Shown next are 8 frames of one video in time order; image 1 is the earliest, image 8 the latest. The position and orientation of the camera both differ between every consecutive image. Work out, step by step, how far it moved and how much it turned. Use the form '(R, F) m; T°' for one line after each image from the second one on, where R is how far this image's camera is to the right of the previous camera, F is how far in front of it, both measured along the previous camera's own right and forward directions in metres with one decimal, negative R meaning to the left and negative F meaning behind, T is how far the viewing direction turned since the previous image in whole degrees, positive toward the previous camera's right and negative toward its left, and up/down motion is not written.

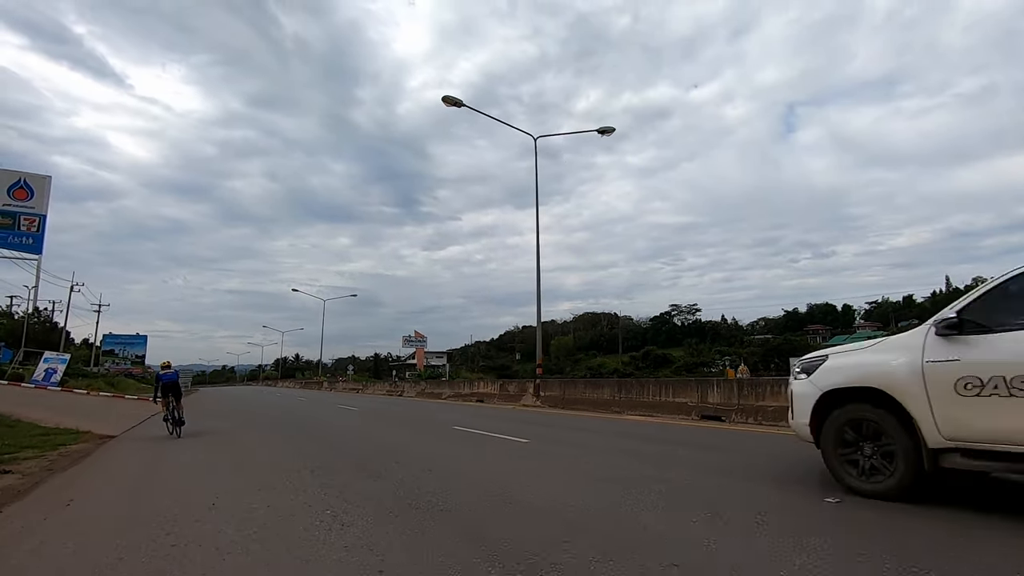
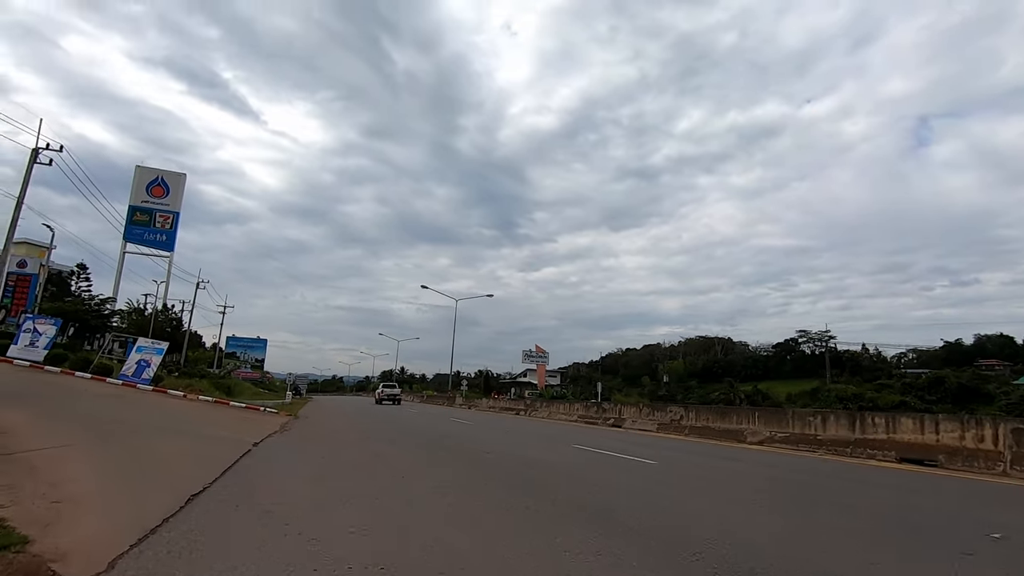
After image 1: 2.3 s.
(-5.9, +9.4) m; -10°
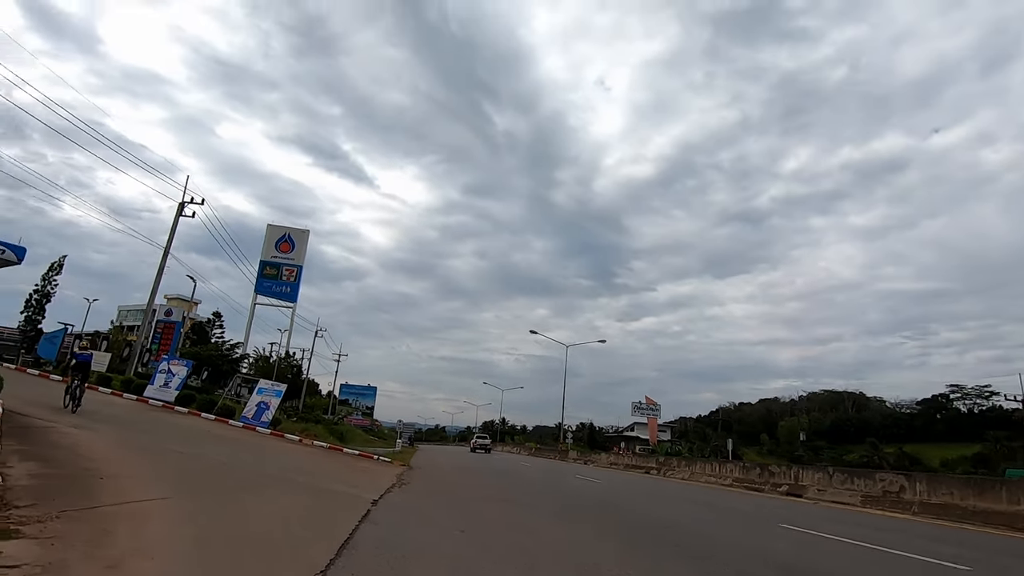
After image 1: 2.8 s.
(-1.2, +2.0) m; -10°
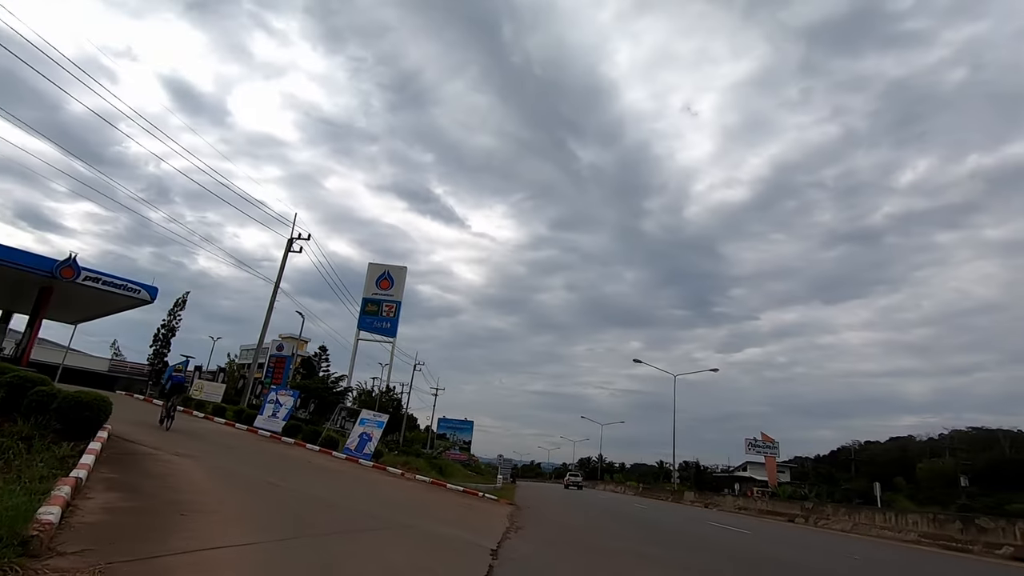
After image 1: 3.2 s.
(-0.7, +1.6) m; -9°
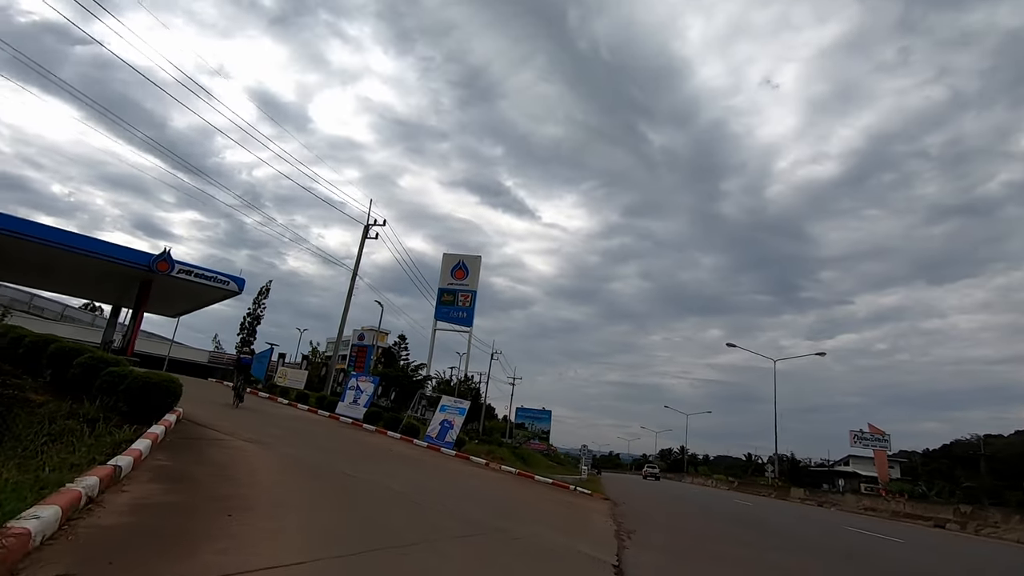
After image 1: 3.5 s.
(-0.5, +1.6) m; -8°
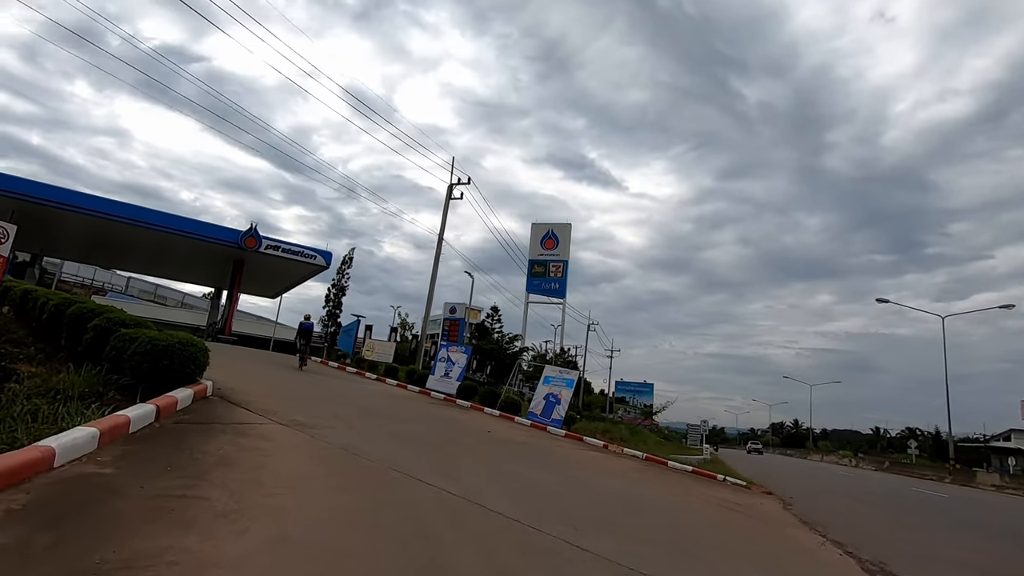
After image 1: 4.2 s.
(-0.7, +3.2) m; -9°
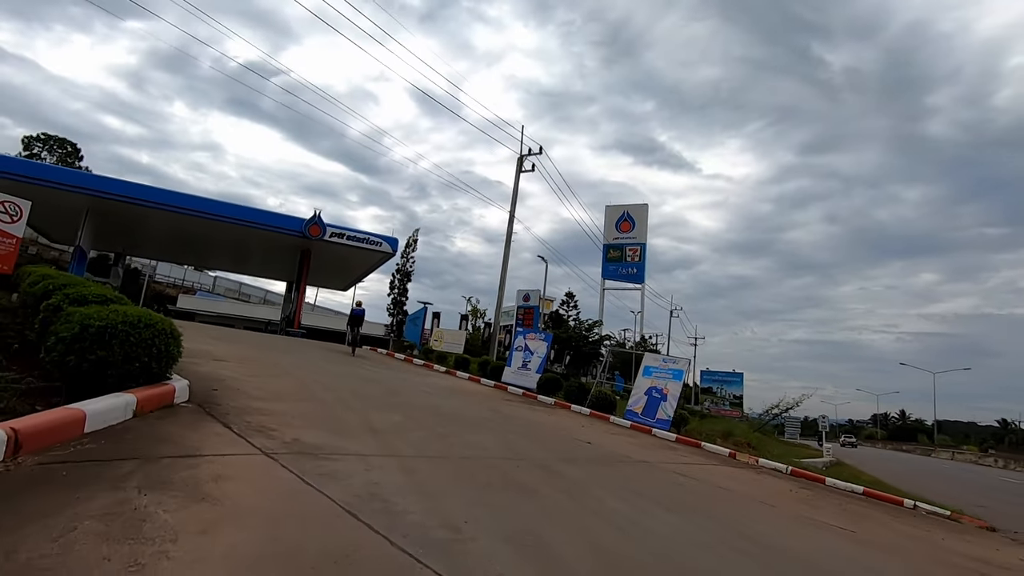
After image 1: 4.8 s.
(-0.5, +2.8) m; -8°
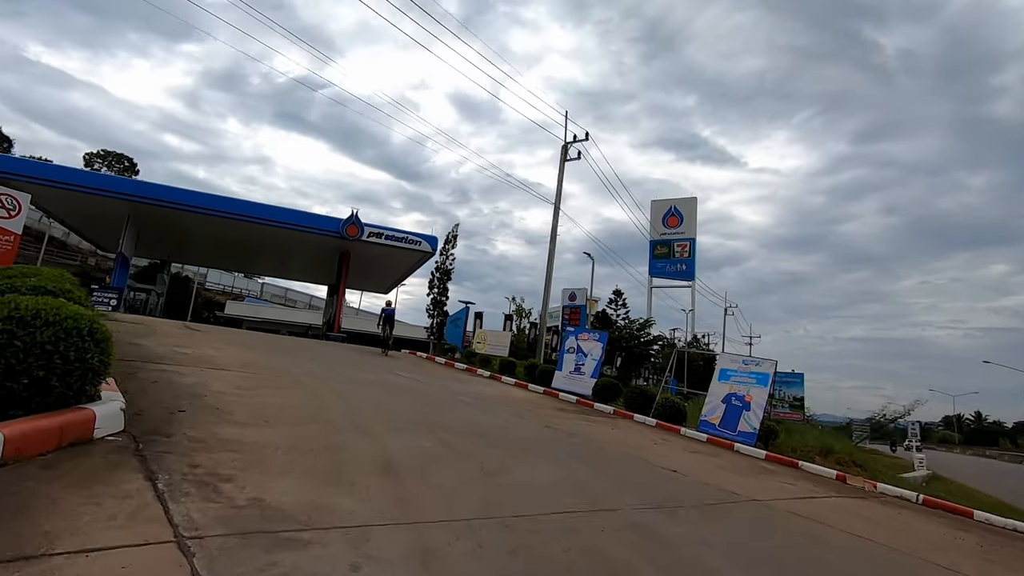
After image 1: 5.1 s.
(-0.2, +1.6) m; -4°
